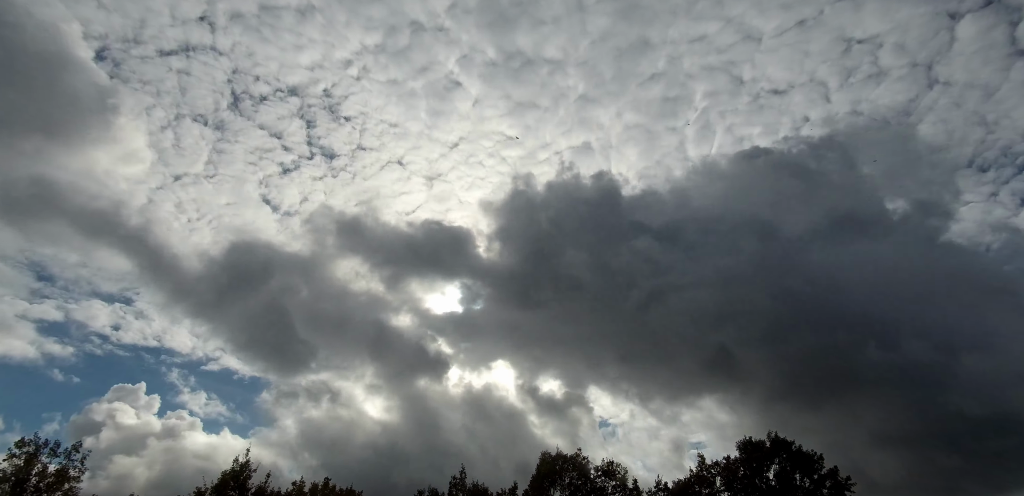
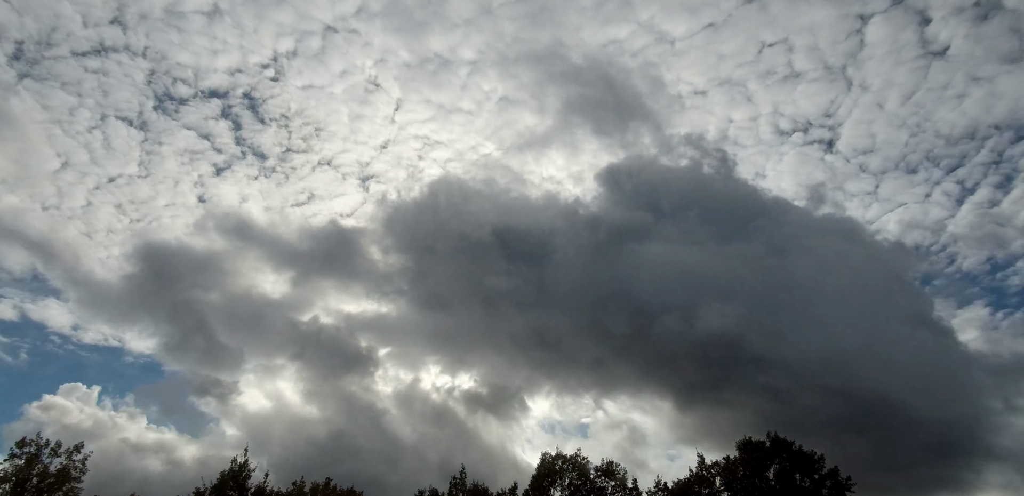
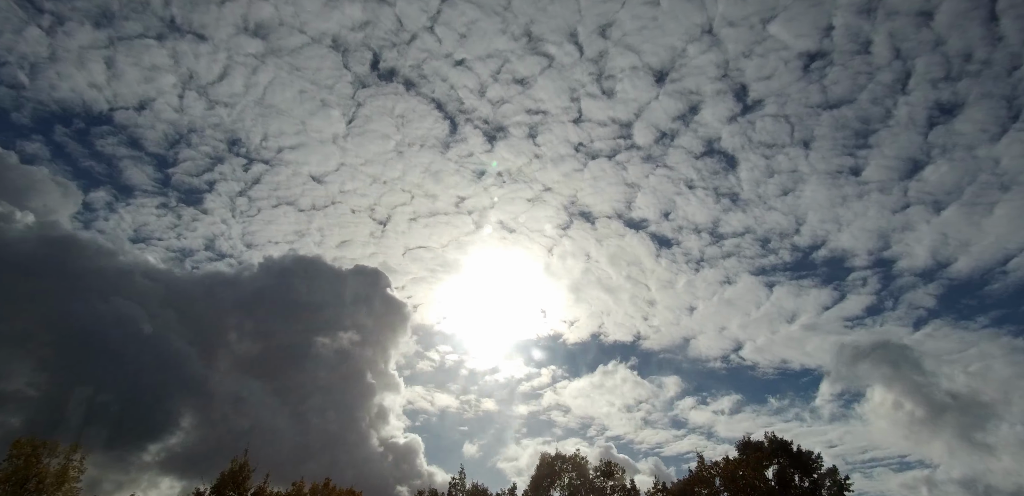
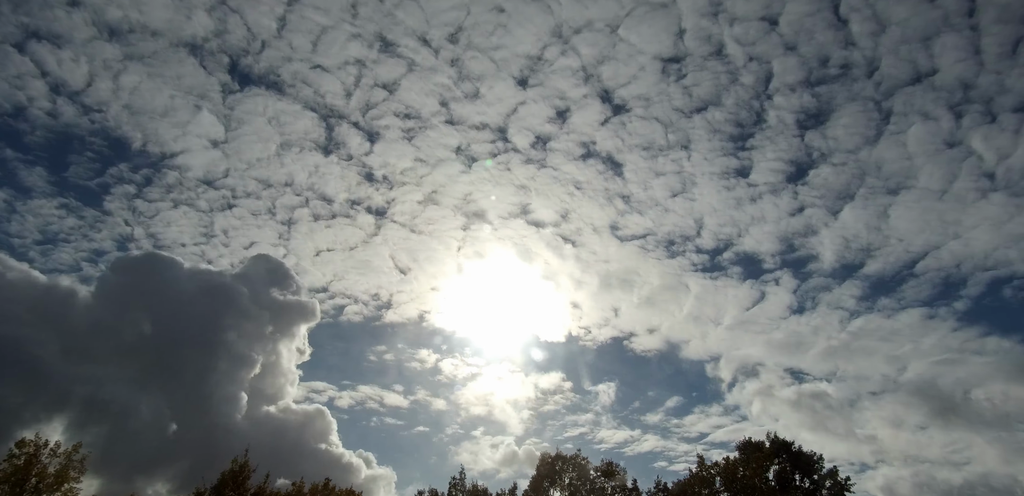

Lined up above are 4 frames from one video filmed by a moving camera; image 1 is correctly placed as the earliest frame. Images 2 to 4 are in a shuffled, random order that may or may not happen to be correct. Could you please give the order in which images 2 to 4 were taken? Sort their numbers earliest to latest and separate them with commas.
2, 3, 4
